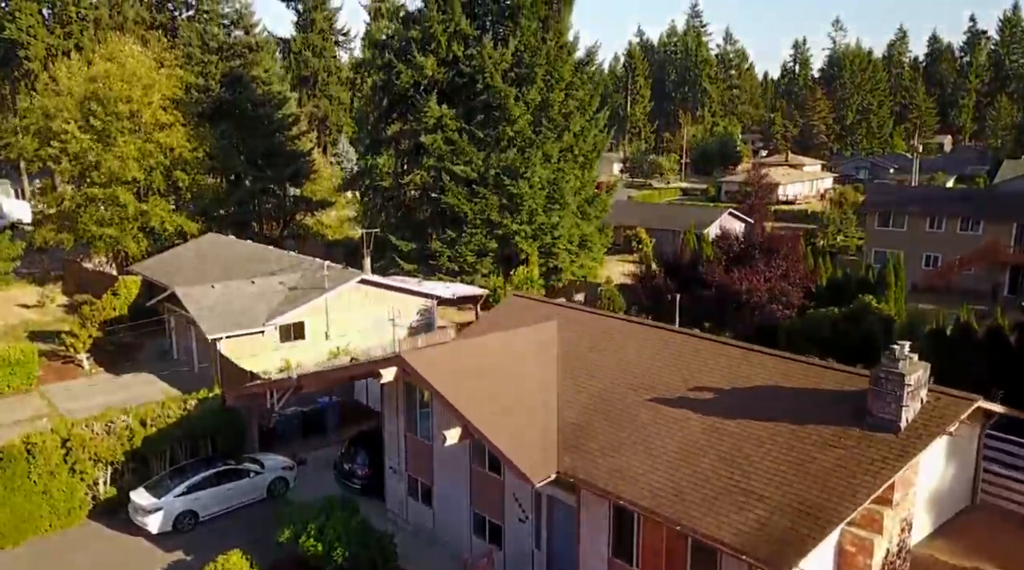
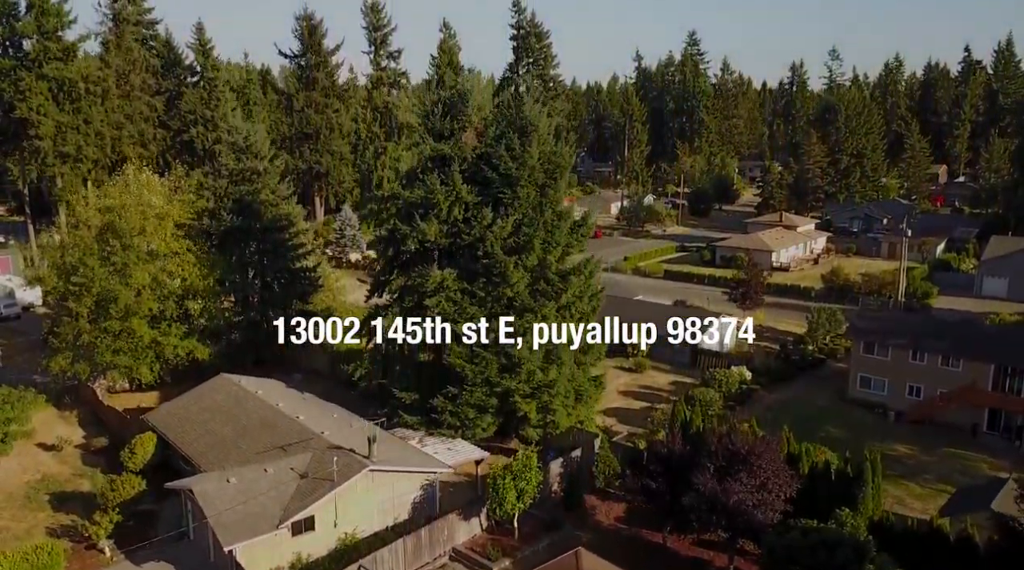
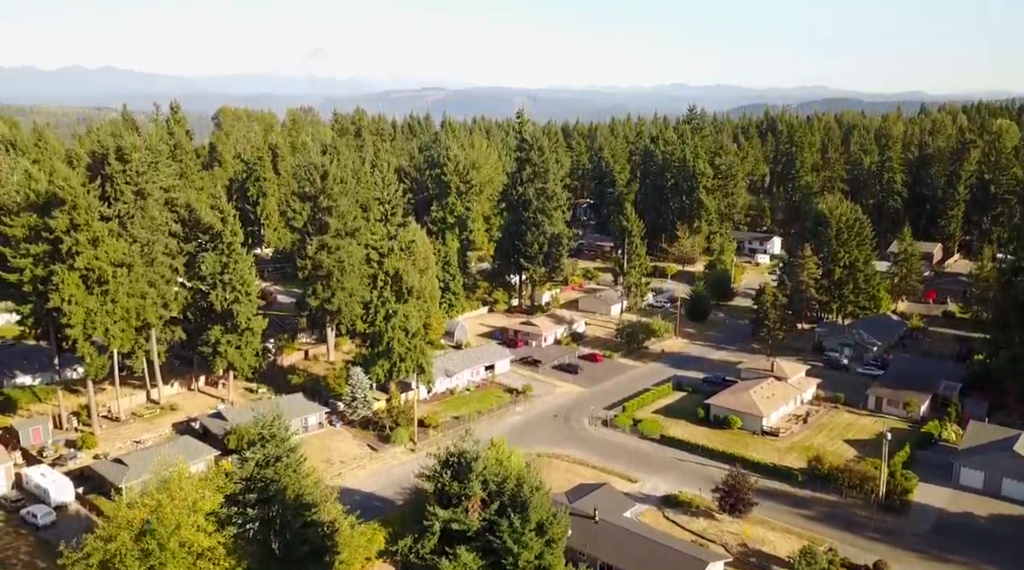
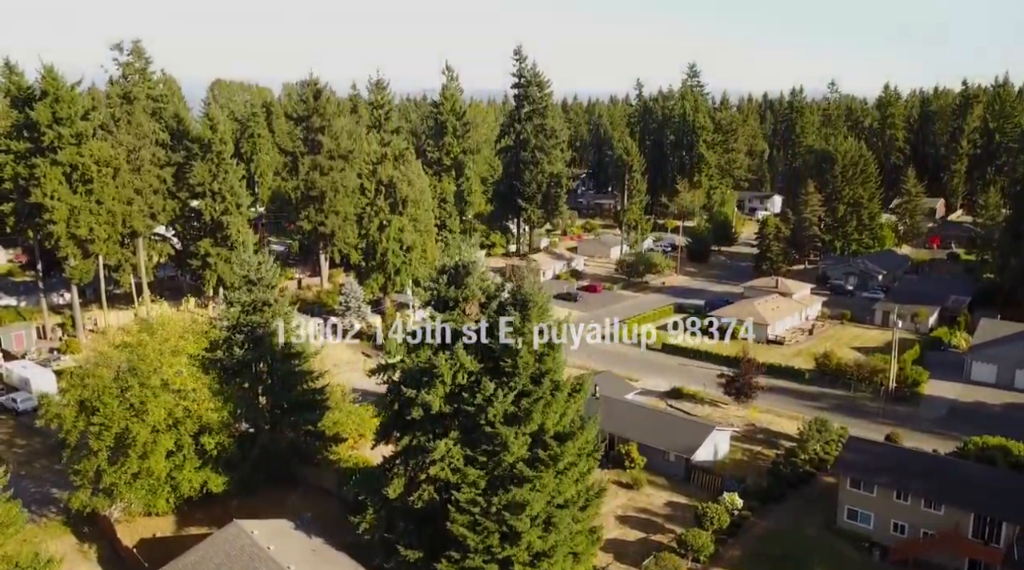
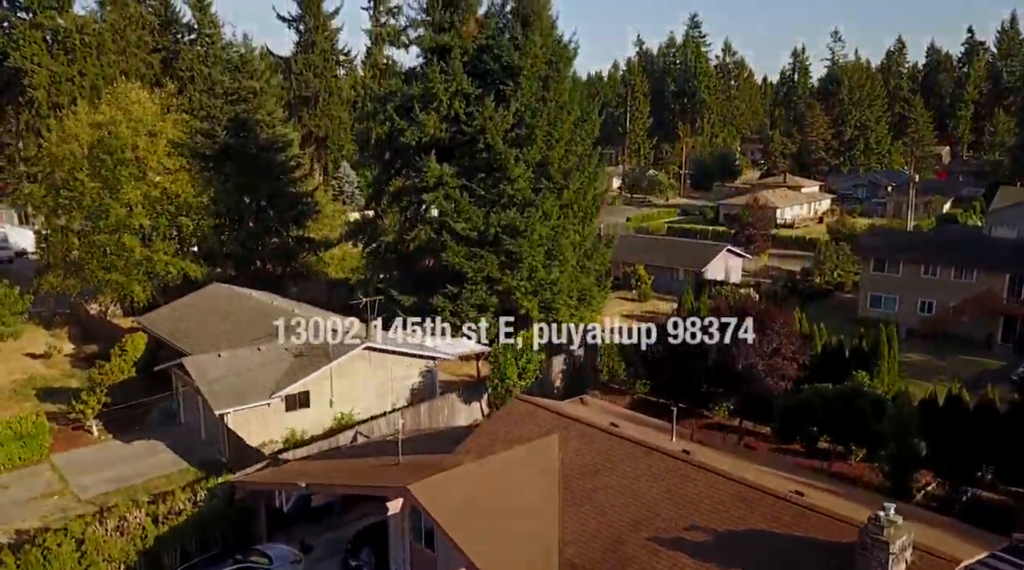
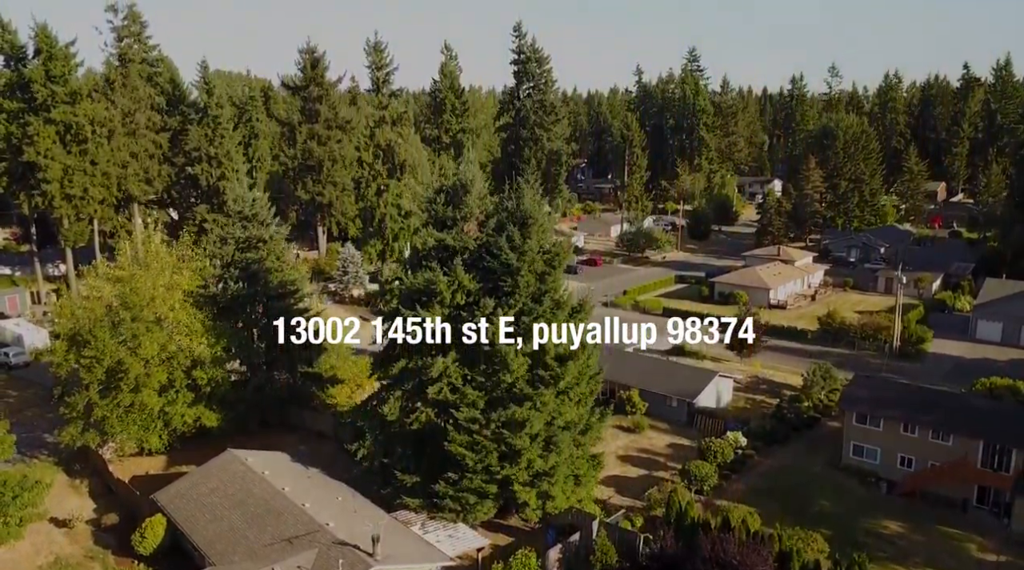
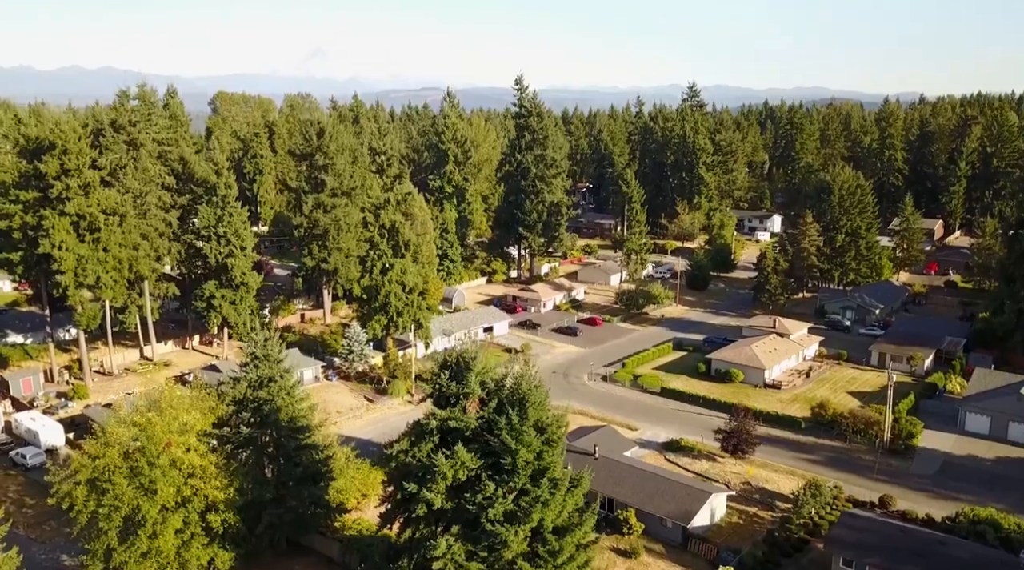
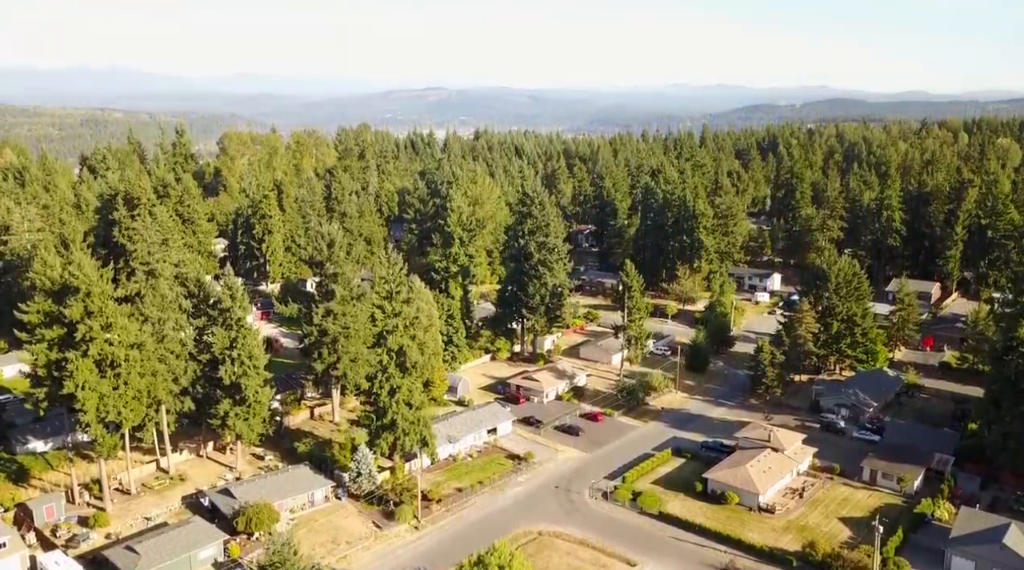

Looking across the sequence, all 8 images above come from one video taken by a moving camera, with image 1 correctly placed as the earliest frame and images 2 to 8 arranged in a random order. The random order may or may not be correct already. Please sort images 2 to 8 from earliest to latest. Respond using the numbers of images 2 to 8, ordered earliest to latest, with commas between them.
5, 2, 6, 4, 7, 3, 8
